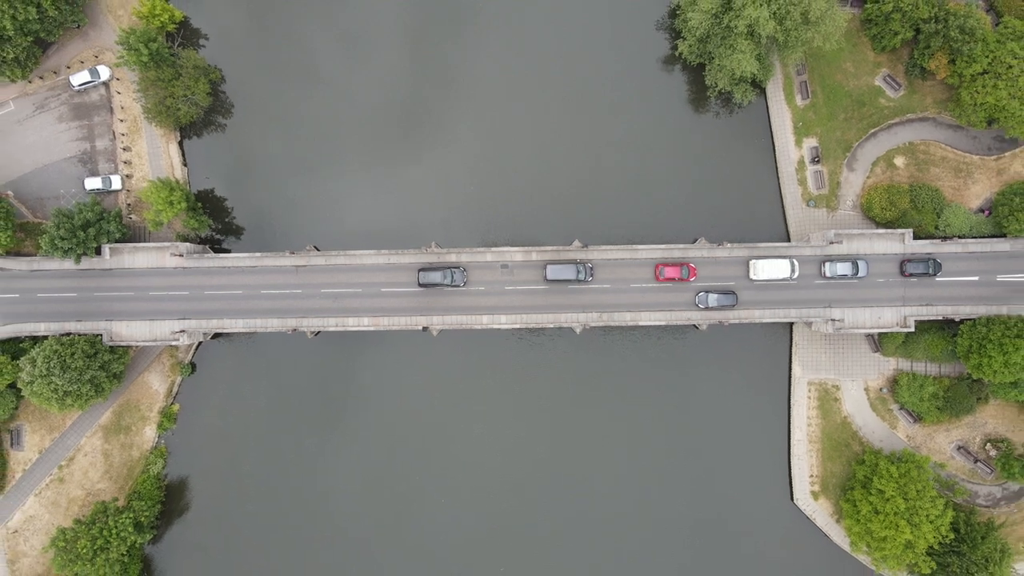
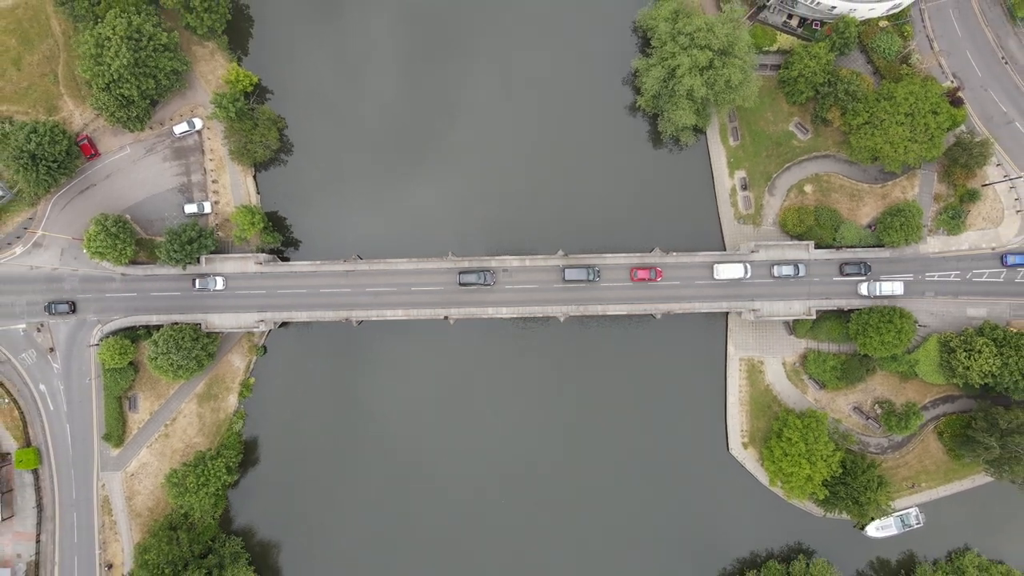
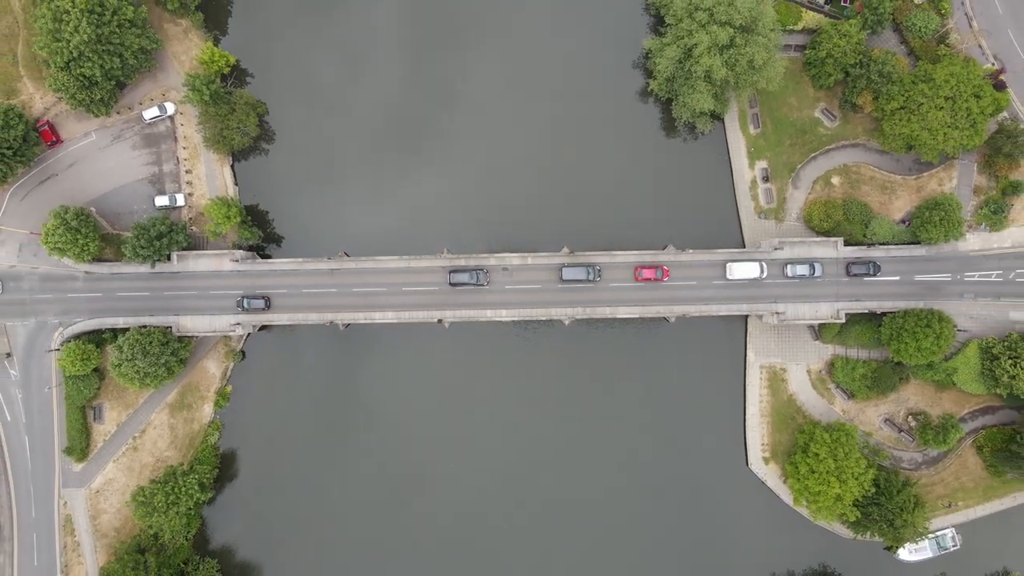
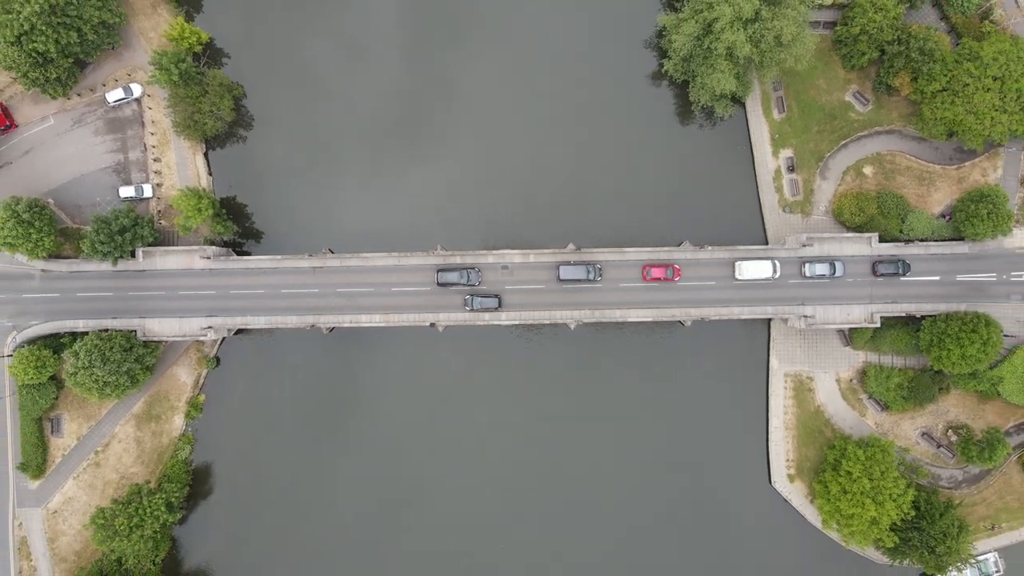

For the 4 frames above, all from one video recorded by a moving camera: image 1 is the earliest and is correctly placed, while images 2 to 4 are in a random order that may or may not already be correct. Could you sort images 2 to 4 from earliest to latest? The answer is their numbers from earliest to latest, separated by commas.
4, 3, 2
